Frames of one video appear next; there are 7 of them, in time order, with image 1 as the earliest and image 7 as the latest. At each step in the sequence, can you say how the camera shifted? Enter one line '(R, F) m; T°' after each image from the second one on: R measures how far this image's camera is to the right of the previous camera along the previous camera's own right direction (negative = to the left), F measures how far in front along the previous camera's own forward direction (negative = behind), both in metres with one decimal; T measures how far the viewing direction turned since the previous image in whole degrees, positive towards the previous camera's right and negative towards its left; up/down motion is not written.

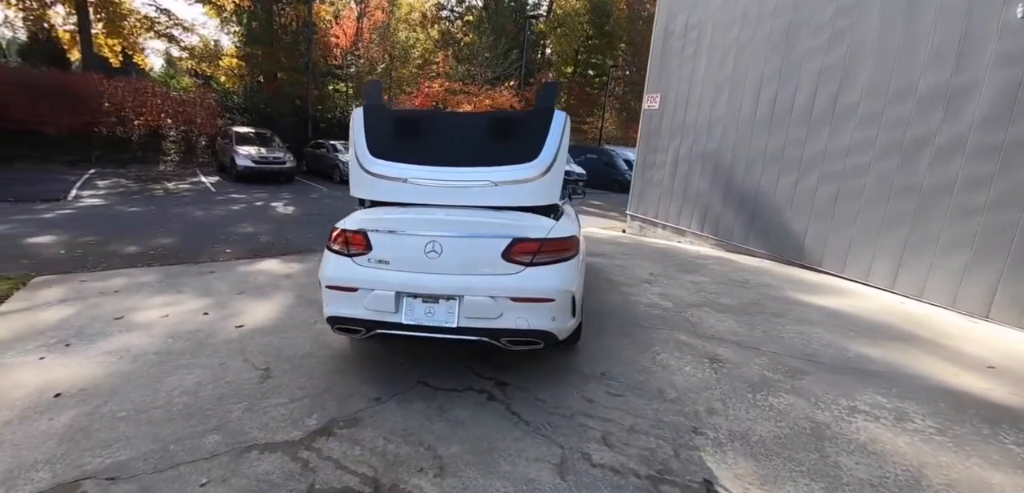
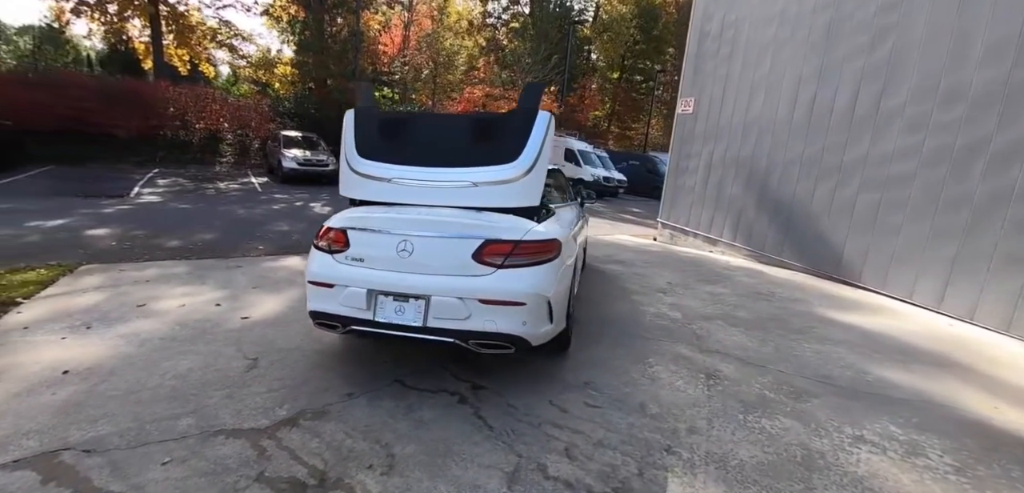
(+0.4, +0.1) m; -6°
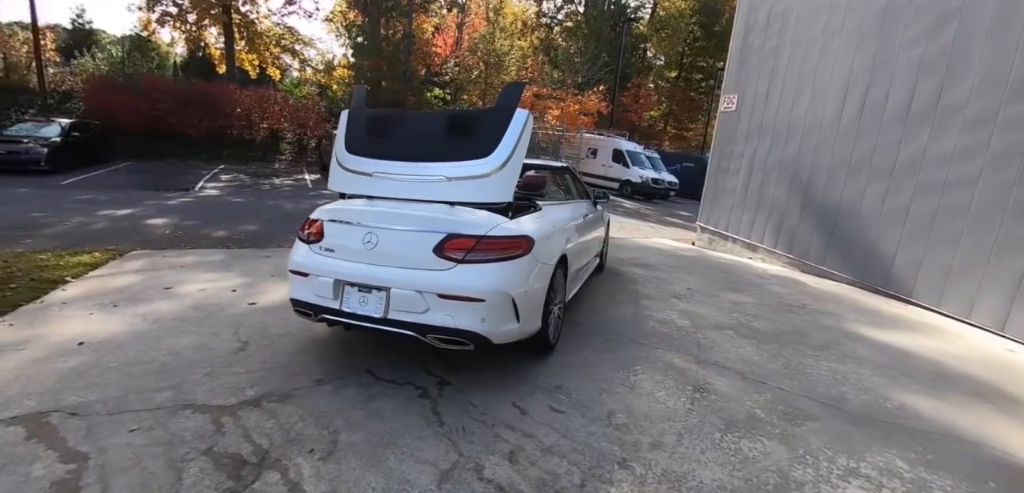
(+0.6, +0.1) m; -7°
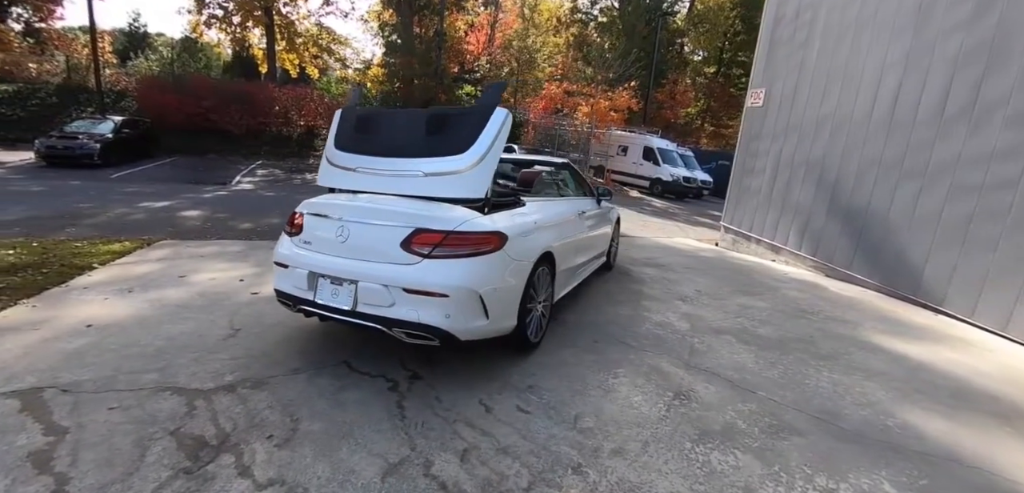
(+0.4, +0.1) m; -5°
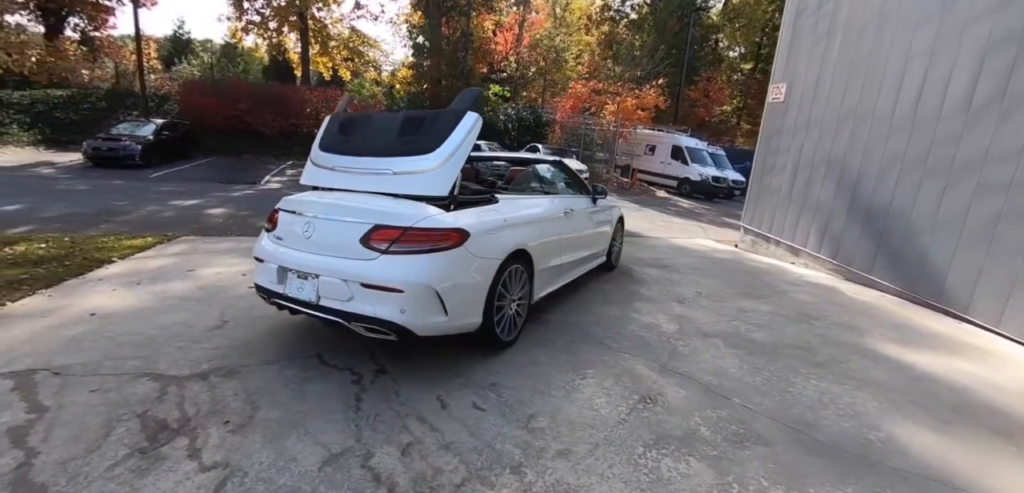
(+0.5, 0.0) m; -5°
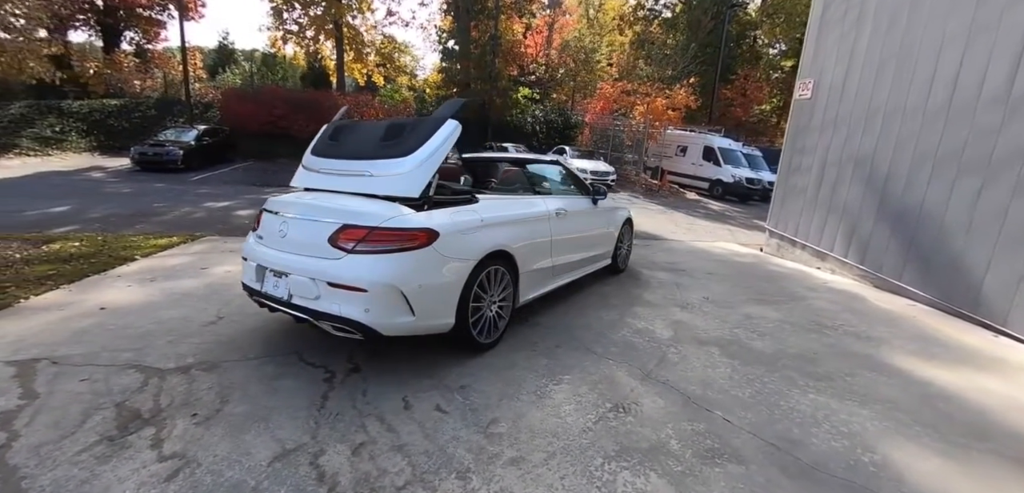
(+0.4, +0.1) m; -5°
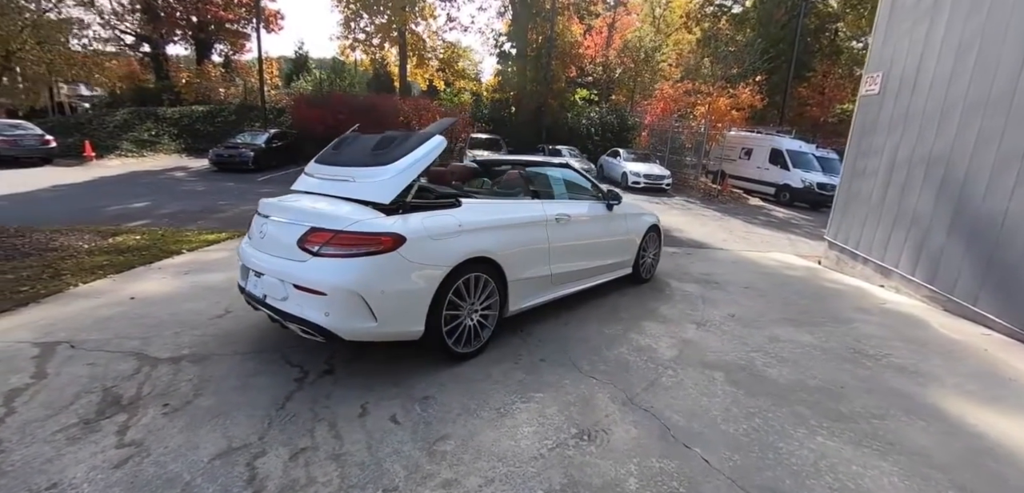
(+0.6, +0.2) m; -8°
